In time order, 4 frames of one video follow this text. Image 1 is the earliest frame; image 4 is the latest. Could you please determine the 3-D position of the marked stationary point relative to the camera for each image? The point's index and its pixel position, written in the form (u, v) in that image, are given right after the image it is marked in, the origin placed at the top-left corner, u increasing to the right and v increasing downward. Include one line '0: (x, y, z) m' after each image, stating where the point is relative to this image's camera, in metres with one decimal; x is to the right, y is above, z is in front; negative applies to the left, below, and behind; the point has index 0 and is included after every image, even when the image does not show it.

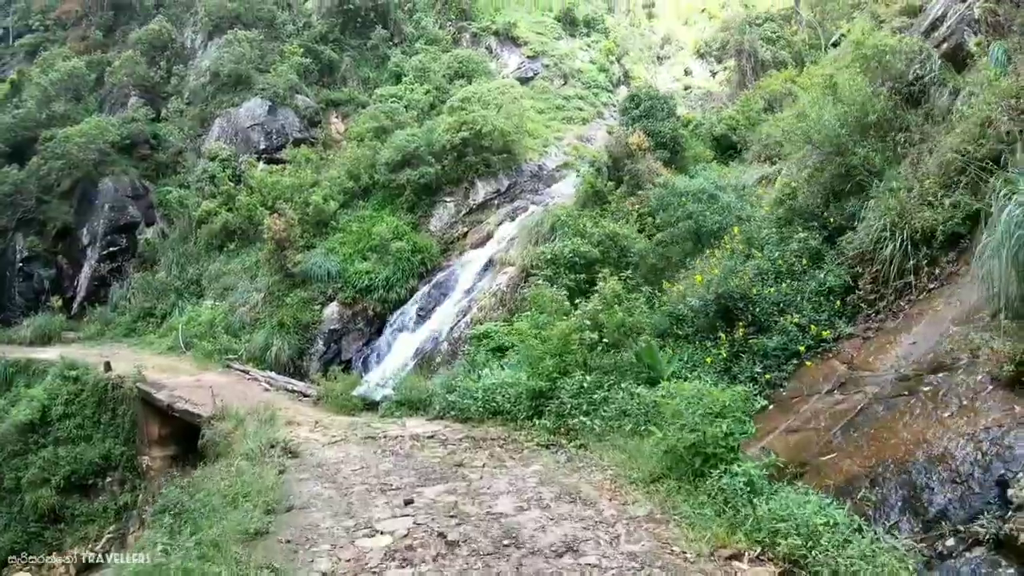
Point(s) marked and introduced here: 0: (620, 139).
0: (+1.4, +1.9, +13.4) m
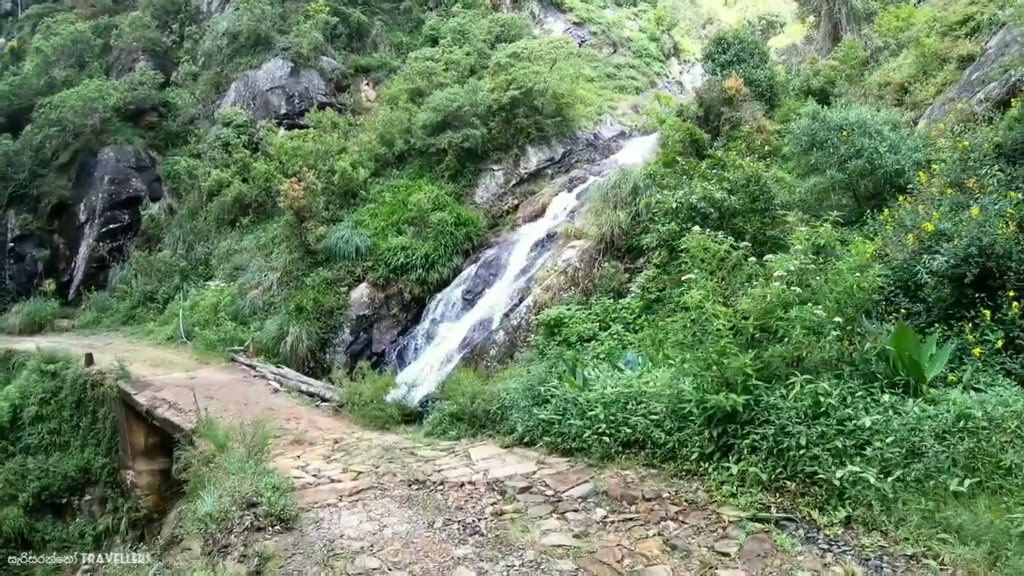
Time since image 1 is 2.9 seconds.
0: (+2.1, +2.1, +10.9) m
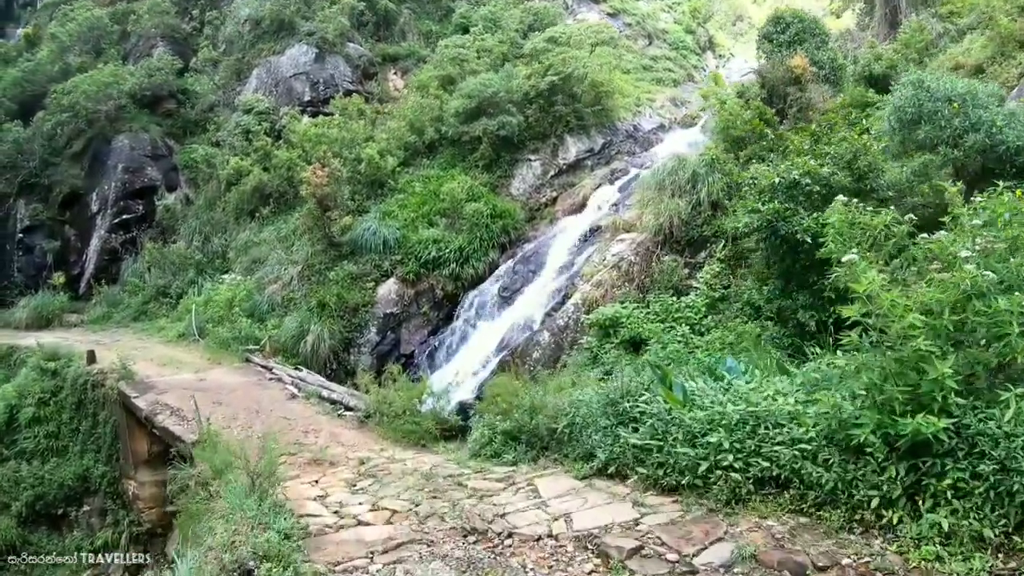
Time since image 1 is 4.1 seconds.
0: (+2.5, +2.1, +9.9) m
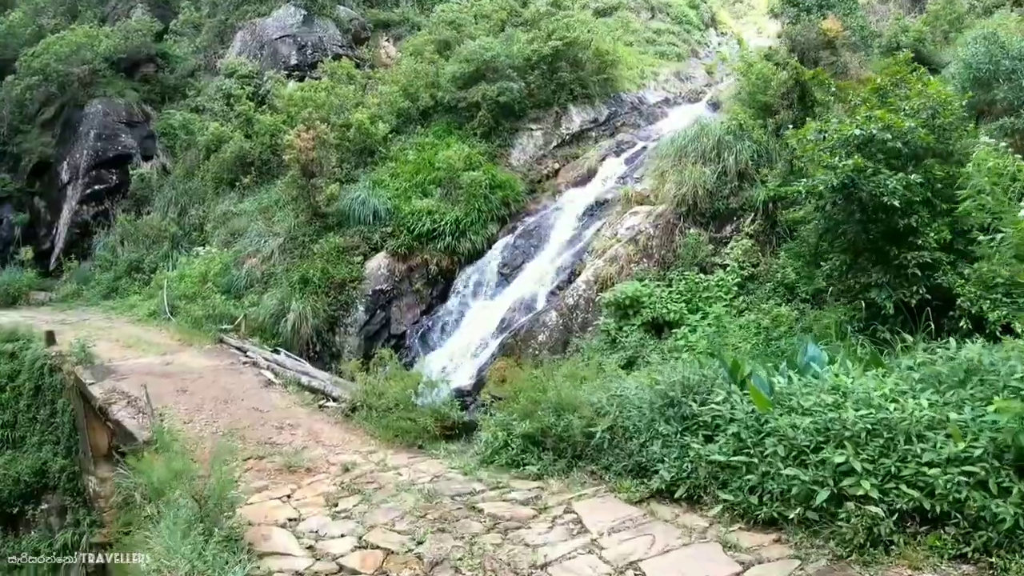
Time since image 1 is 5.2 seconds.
0: (+2.6, +2.3, +9.0) m
